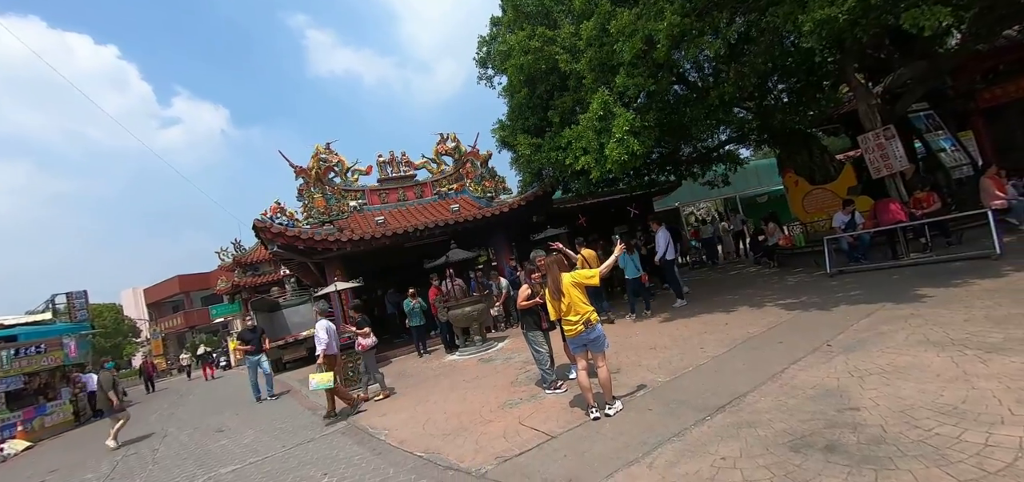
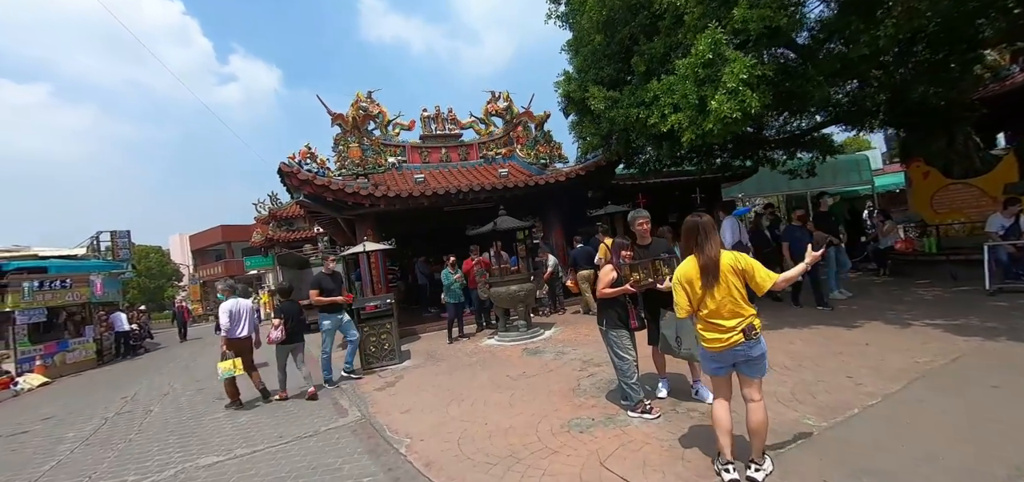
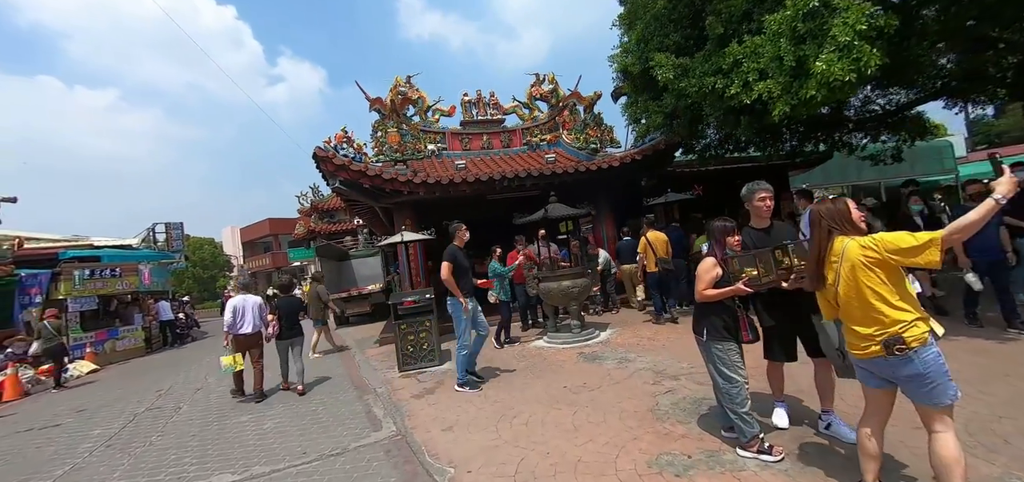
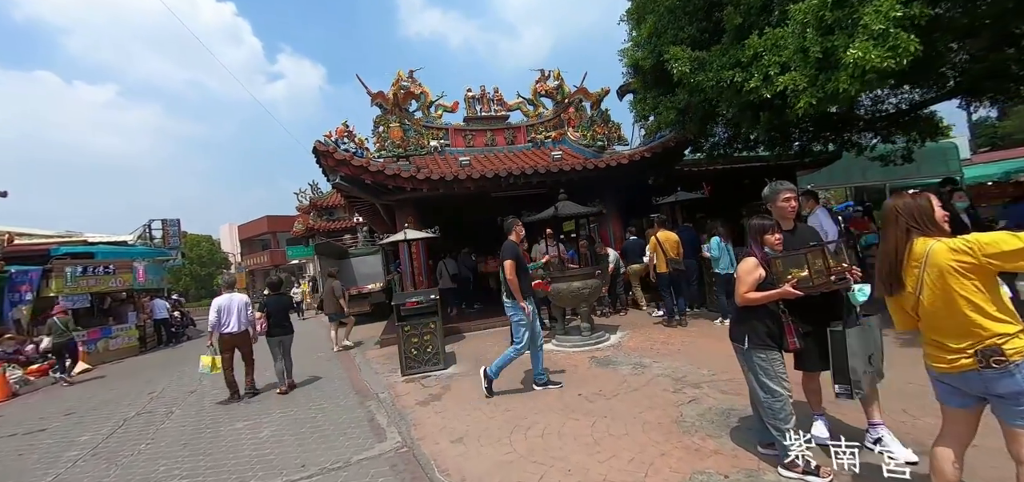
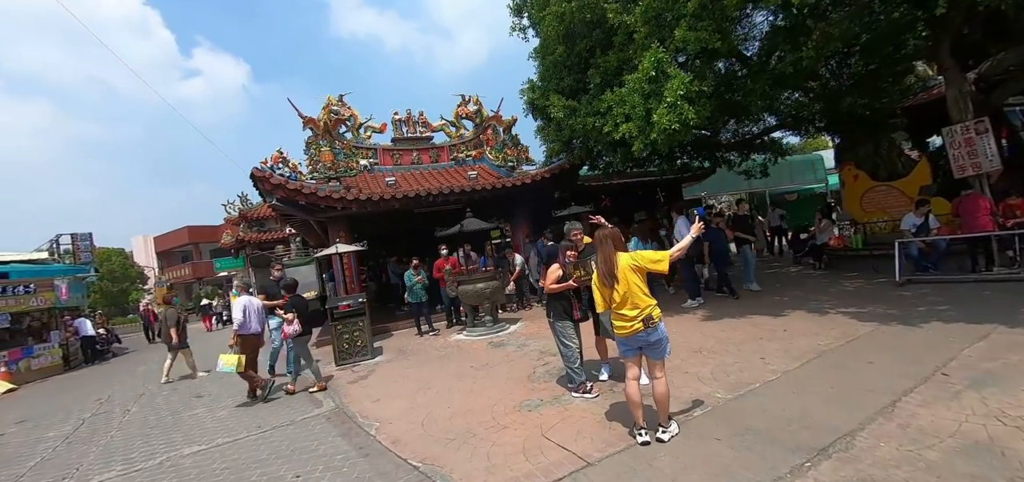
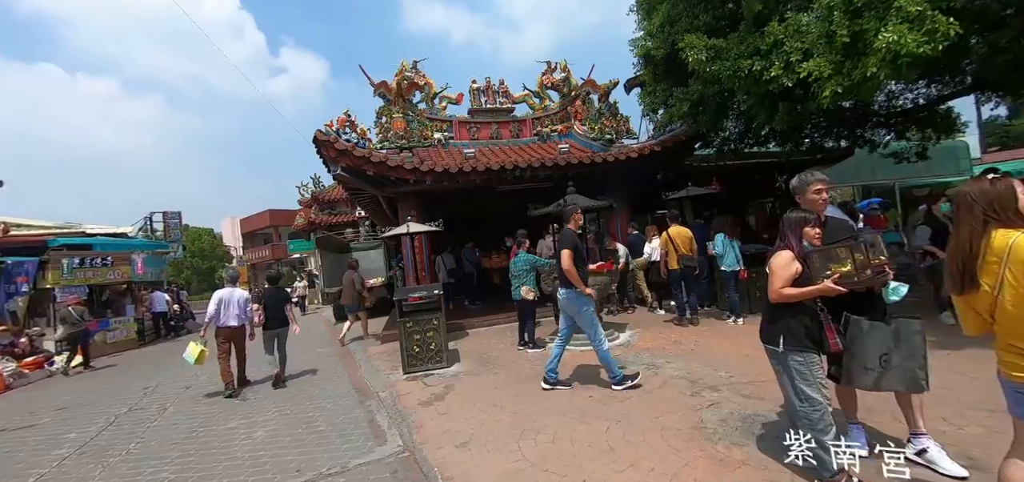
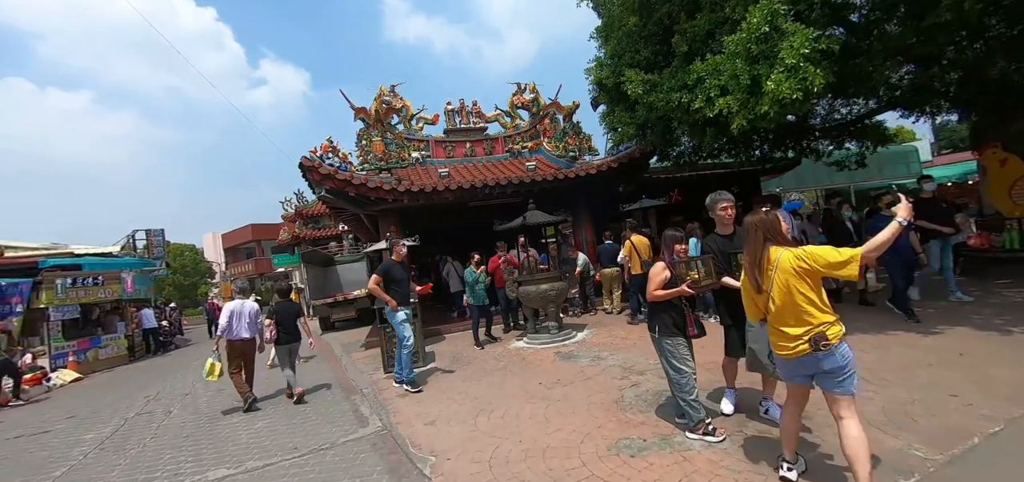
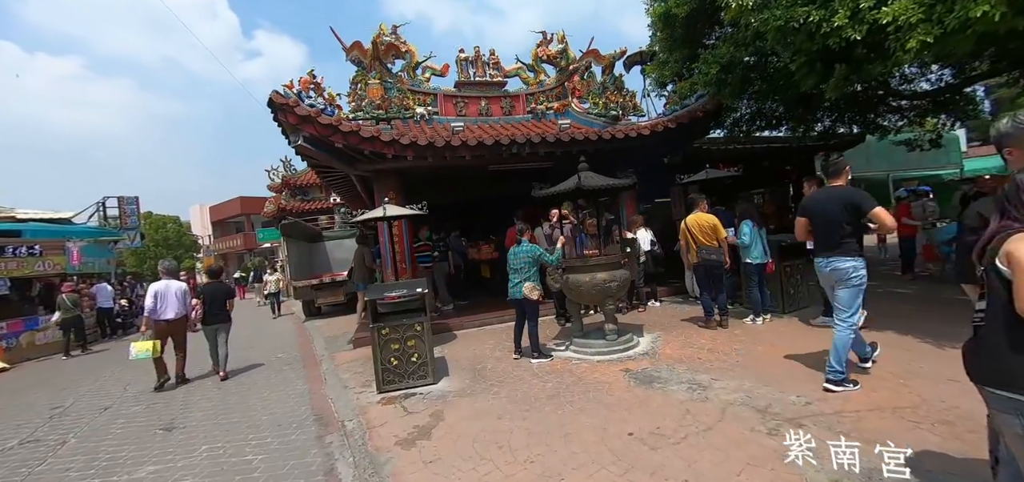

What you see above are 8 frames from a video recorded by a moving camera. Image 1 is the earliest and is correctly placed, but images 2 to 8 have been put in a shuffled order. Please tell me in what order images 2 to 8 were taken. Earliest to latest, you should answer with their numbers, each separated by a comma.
5, 2, 7, 3, 4, 6, 8
